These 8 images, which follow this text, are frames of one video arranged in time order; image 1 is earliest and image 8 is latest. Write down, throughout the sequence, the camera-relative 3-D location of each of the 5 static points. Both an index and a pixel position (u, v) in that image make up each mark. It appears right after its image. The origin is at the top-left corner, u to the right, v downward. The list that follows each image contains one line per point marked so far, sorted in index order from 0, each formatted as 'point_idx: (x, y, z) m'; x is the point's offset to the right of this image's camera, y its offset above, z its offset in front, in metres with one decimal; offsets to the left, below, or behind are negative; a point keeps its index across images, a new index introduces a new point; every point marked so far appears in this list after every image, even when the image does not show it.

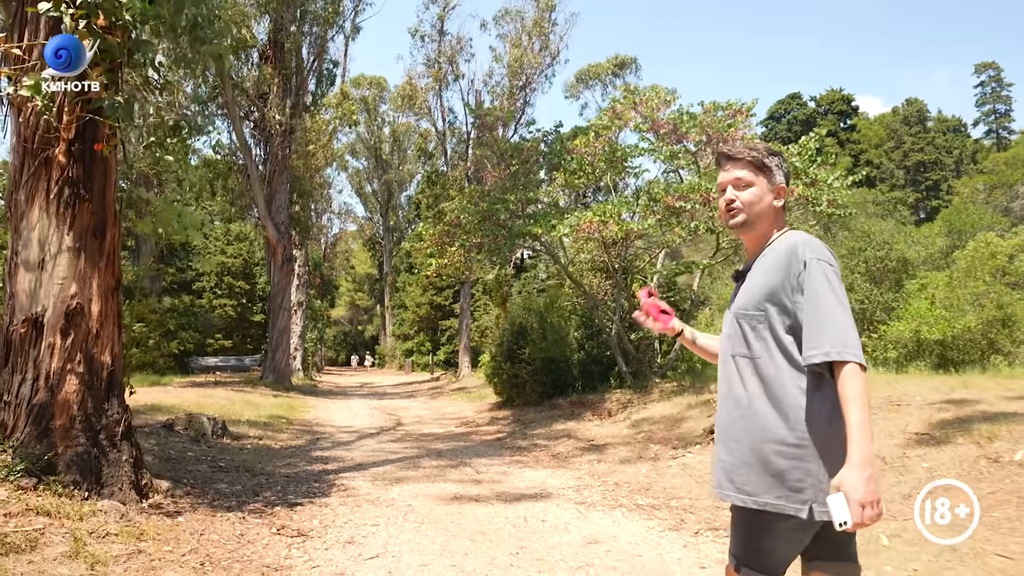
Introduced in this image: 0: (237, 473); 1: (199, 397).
0: (-2.8, -1.9, +7.7) m
1: (-6.6, -2.3, +15.8) m
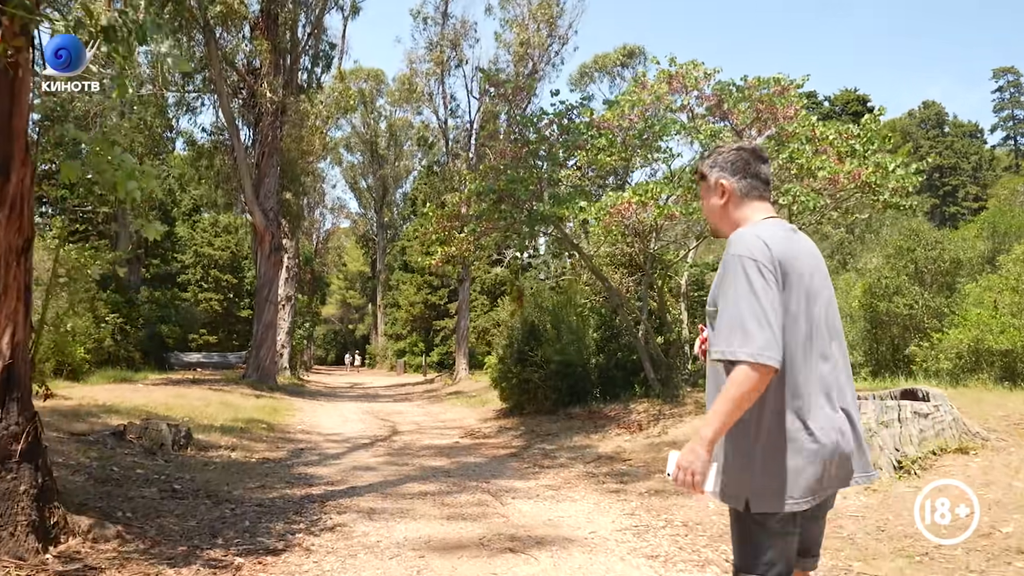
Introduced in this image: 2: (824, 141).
0: (-2.5, -1.7, +6.0) m
1: (-6.4, -2.1, +14.0) m
2: (+4.6, +2.2, +11.1) m
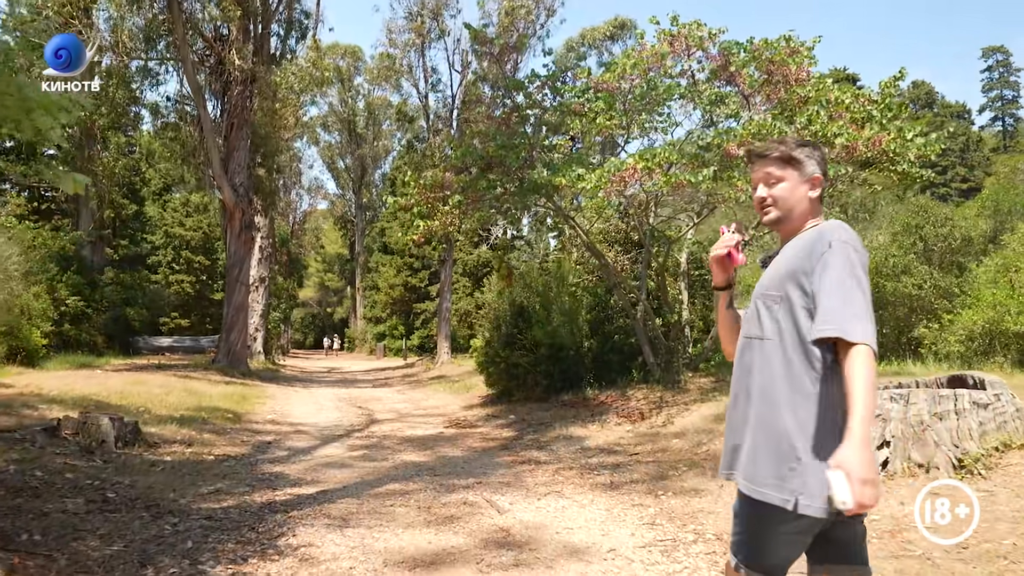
0: (-2.5, -1.5, +4.9) m
1: (-6.6, -1.7, +12.9) m
2: (+4.5, +2.5, +10.2) m
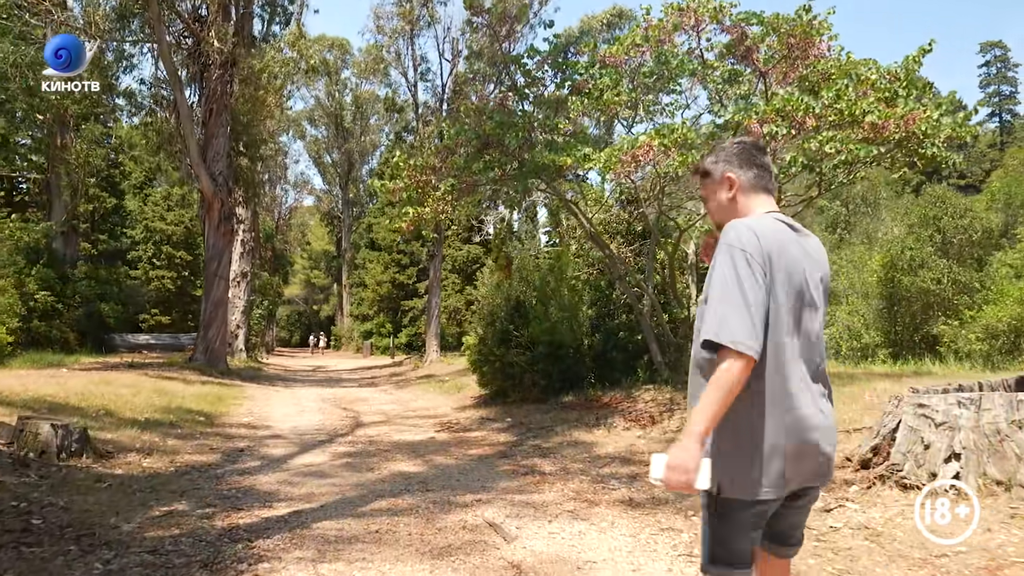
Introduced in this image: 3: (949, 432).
0: (-2.5, -1.4, +4.0) m
1: (-6.7, -1.6, +11.9) m
2: (+4.5, +2.6, +9.4) m
3: (+3.1, -1.0, +5.2) m
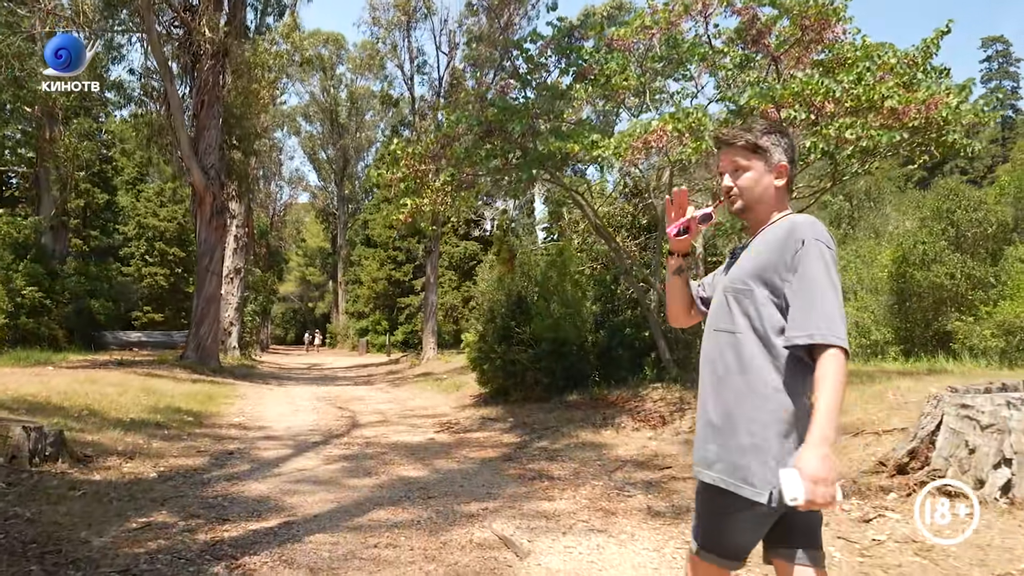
0: (-2.4, -1.3, +3.6) m
1: (-6.7, -1.5, +11.4) m
2: (+4.5, +2.7, +9.0) m
3: (+3.1, -0.9, +4.8) m
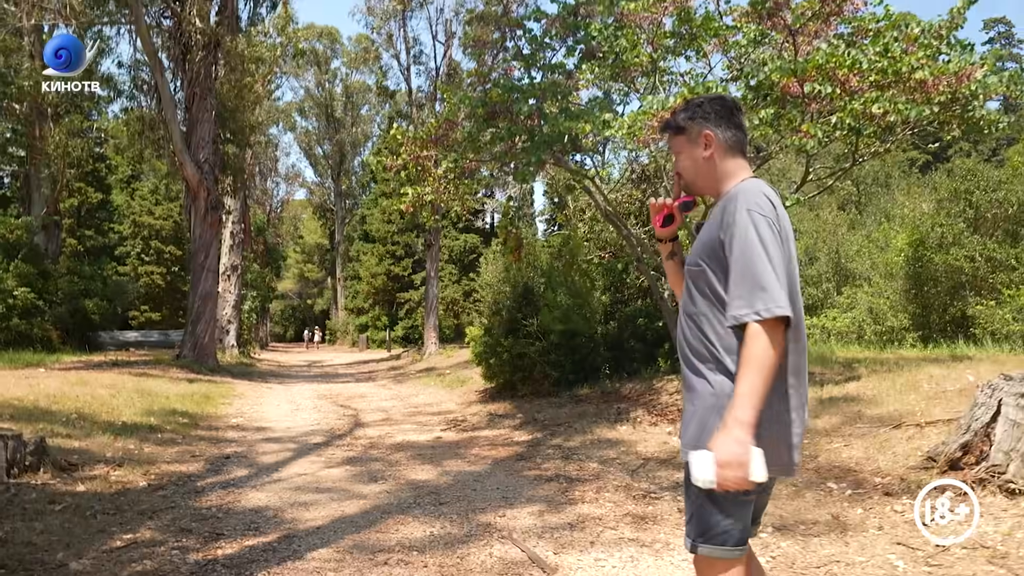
0: (-2.3, -1.3, +3.1) m
1: (-6.6, -1.5, +11.0) m
2: (+4.6, +2.9, +8.5) m
3: (+3.2, -0.8, +4.4) m
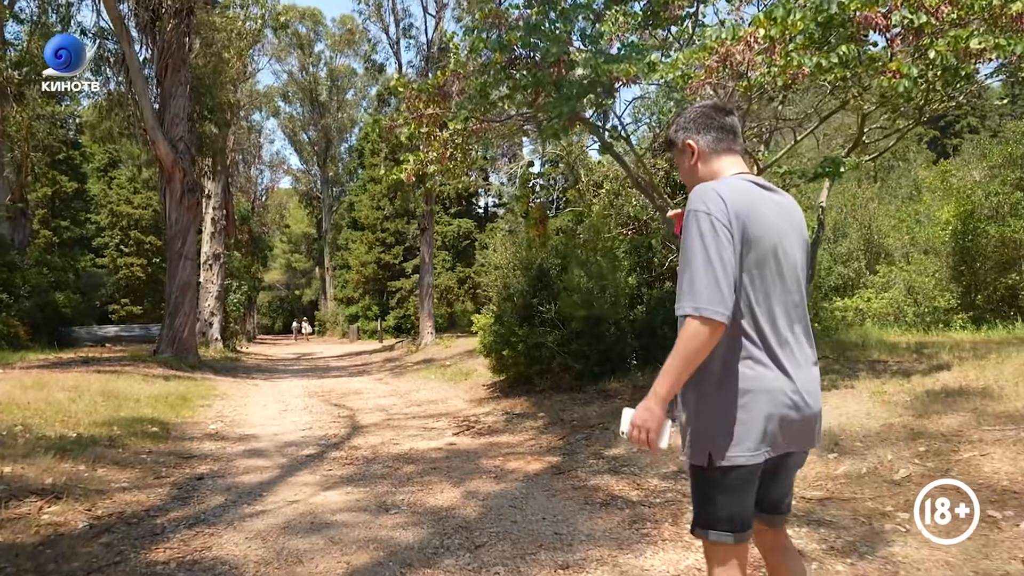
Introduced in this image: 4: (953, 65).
0: (-1.9, -1.2, +1.8) m
1: (-6.3, -1.3, +9.6) m
2: (+4.8, +3.1, +7.2) m
3: (+3.6, -0.6, +3.1) m
4: (+4.0, +2.0, +6.8) m
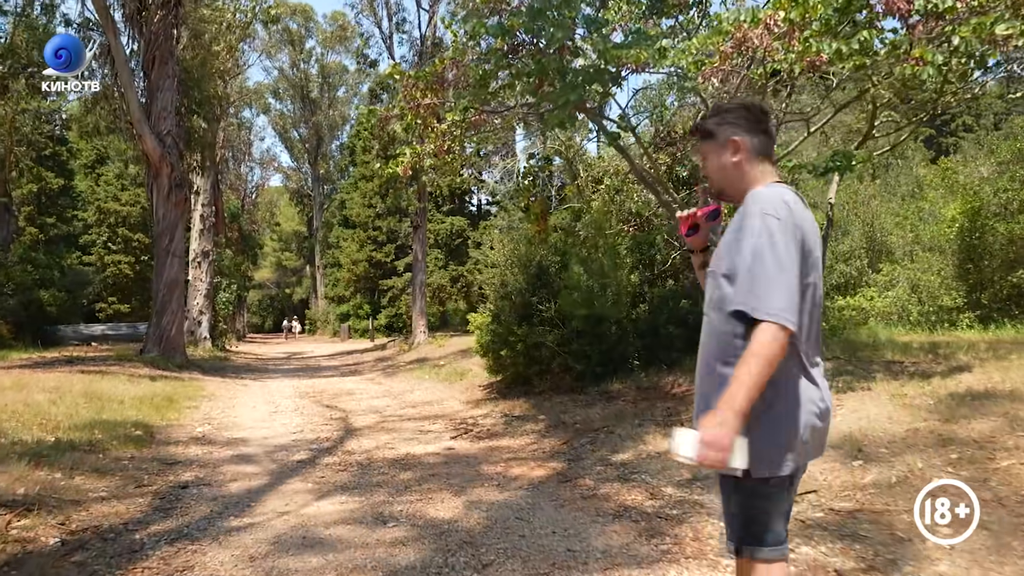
0: (-1.8, -1.2, +1.5) m
1: (-6.3, -1.3, +9.2) m
2: (+4.8, +3.2, +7.0) m
3: (+3.6, -0.6, +2.8) m
4: (+4.0, +2.0, +6.5) m
